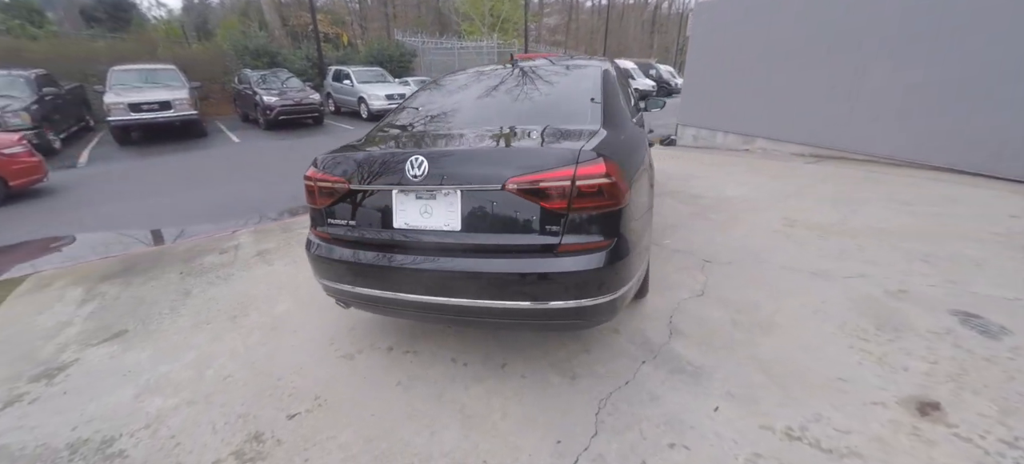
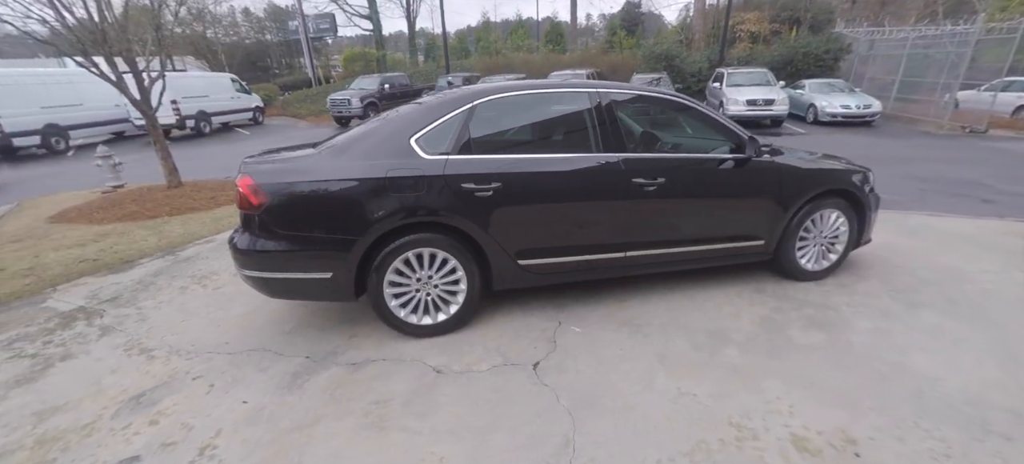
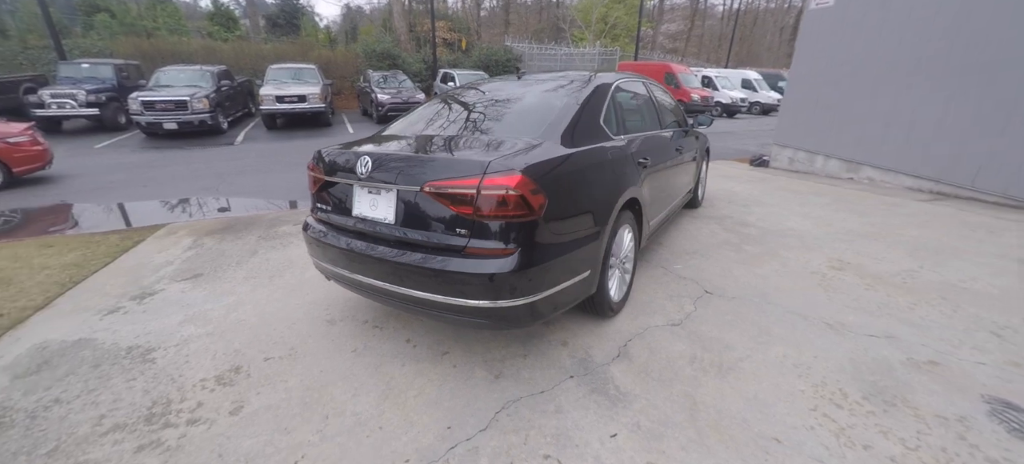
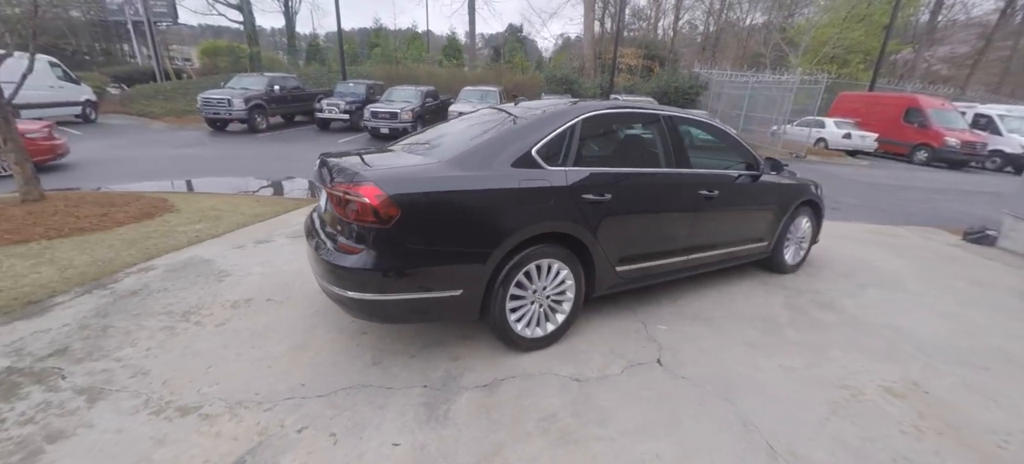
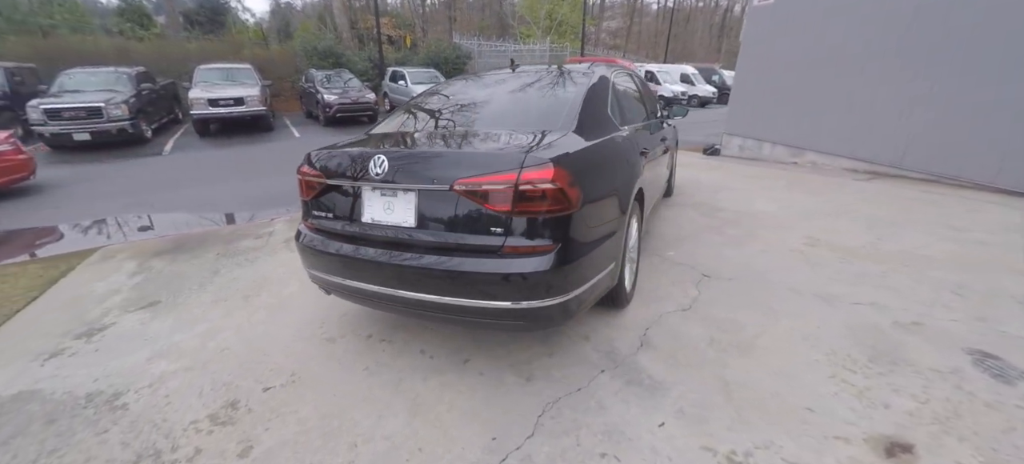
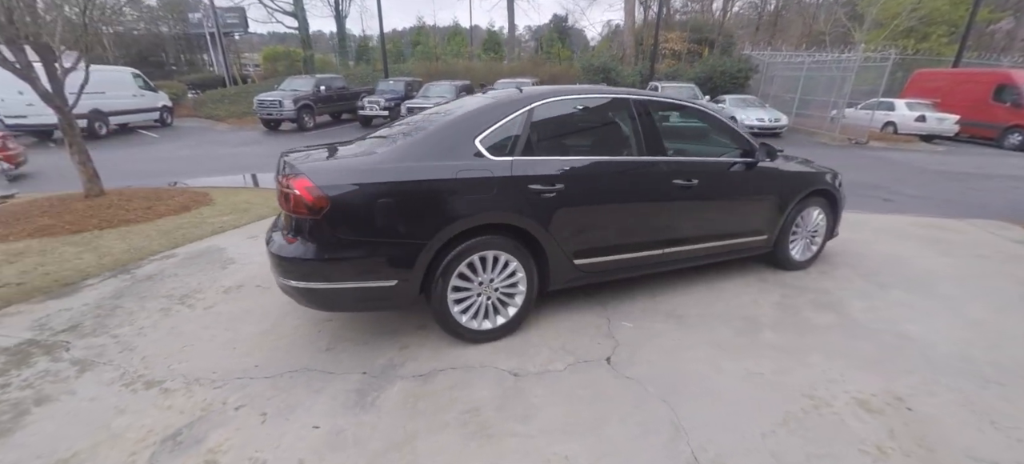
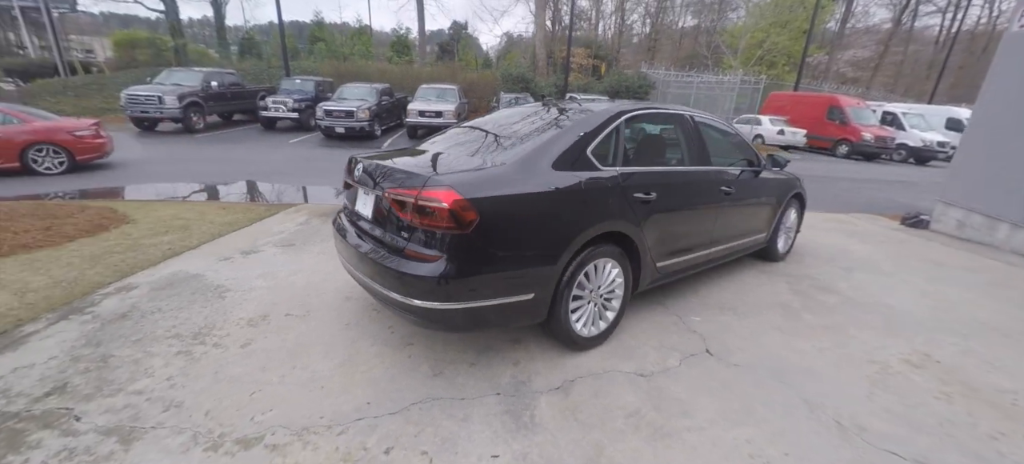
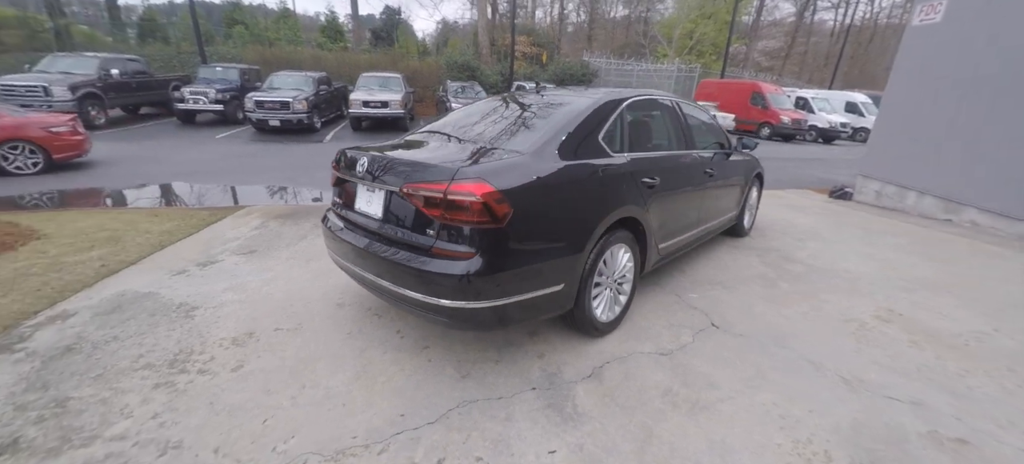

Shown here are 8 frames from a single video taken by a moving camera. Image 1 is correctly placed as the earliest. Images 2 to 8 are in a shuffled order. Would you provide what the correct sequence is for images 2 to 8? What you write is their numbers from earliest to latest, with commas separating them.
5, 3, 8, 7, 4, 6, 2
